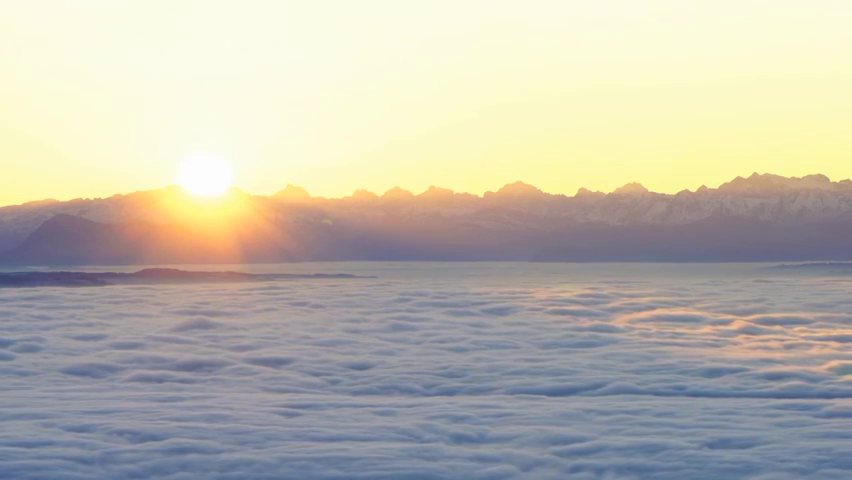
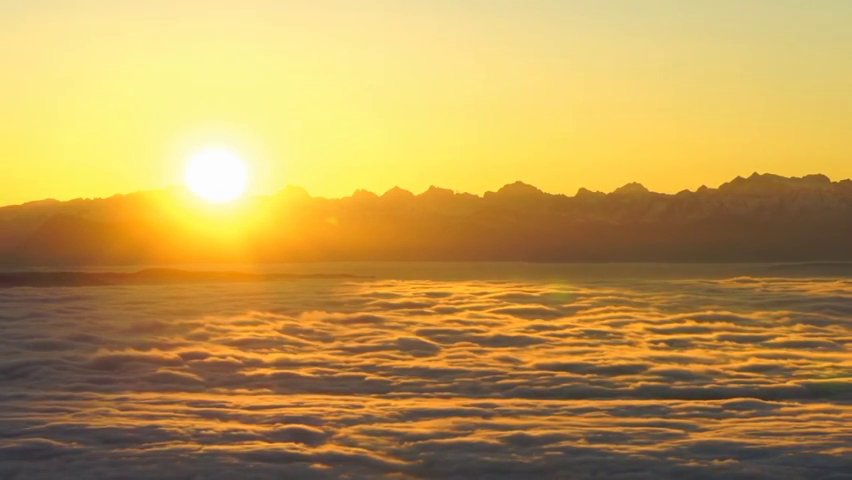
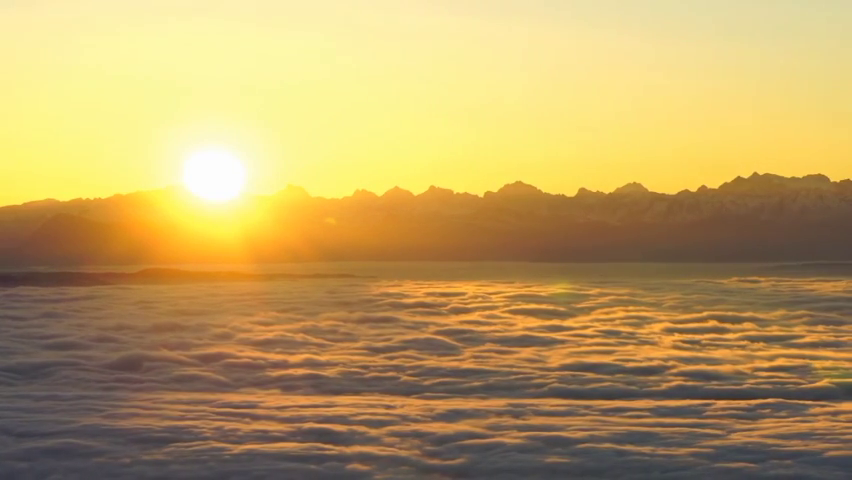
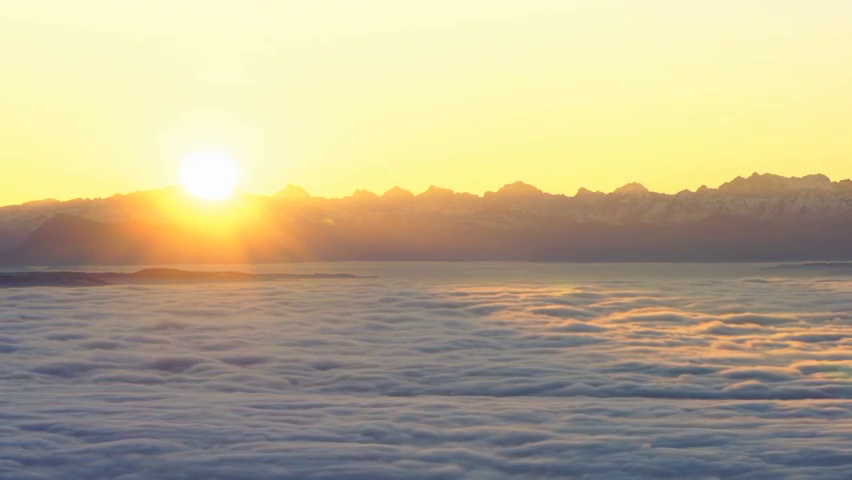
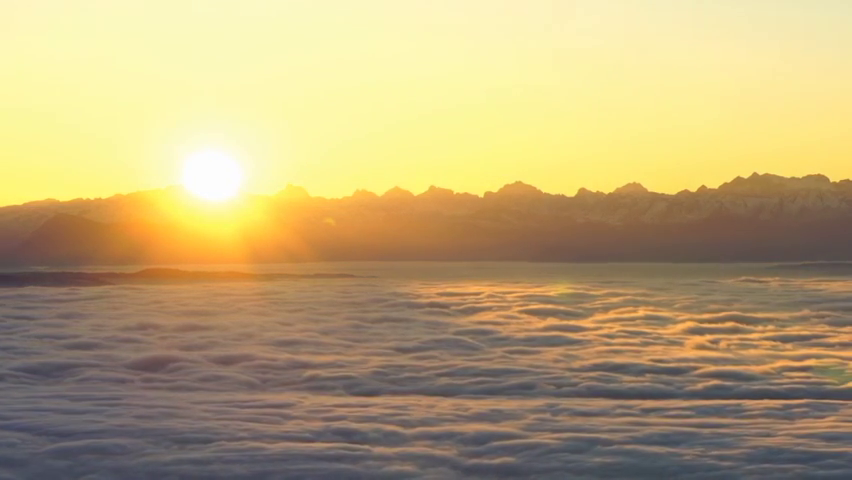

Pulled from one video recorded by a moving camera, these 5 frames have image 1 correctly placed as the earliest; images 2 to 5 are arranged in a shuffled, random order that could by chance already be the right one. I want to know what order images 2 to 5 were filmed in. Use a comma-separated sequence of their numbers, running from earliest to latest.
4, 5, 3, 2
